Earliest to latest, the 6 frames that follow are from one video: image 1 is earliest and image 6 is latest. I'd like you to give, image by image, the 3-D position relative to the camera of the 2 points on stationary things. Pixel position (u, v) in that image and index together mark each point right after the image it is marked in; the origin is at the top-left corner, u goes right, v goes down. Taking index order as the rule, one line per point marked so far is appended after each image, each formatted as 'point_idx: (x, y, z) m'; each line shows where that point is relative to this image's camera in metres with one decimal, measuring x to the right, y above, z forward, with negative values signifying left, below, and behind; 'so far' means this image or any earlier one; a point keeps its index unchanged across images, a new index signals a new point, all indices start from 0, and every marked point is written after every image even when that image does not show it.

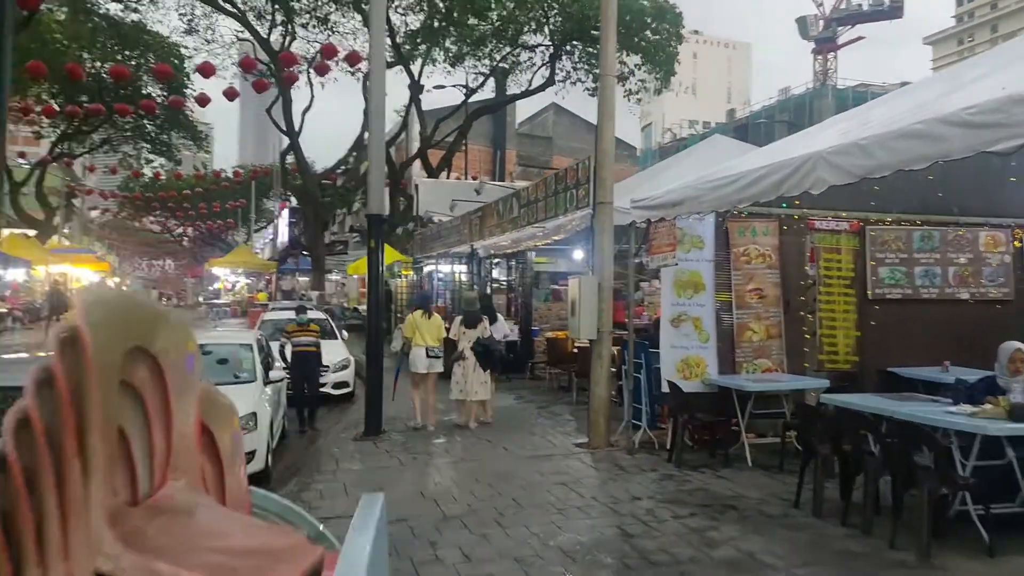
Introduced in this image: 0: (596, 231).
0: (+1.0, +0.7, +9.3) m
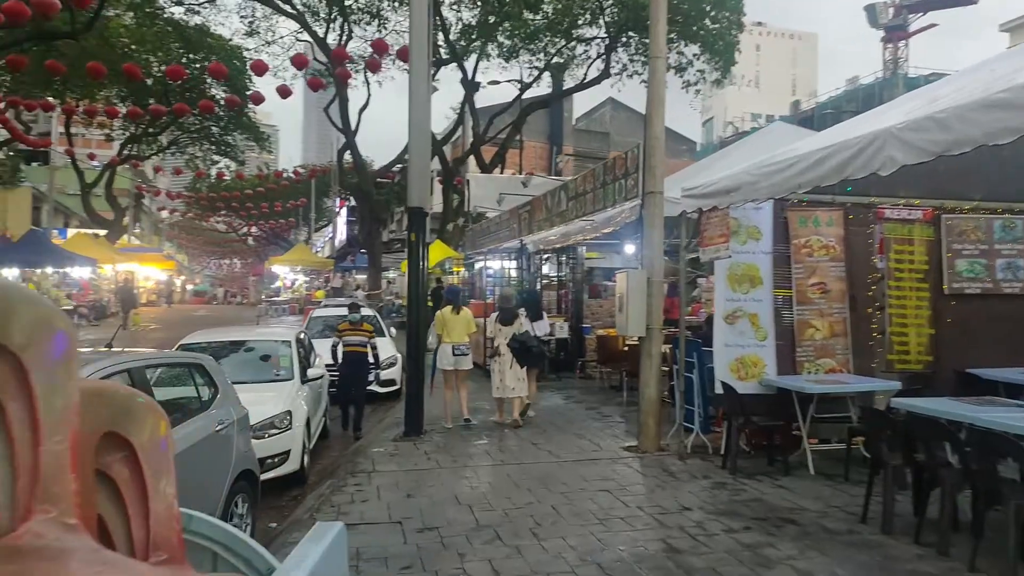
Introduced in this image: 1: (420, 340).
0: (+1.4, +0.7, +8.8) m
1: (-1.1, -0.6, +9.6) m
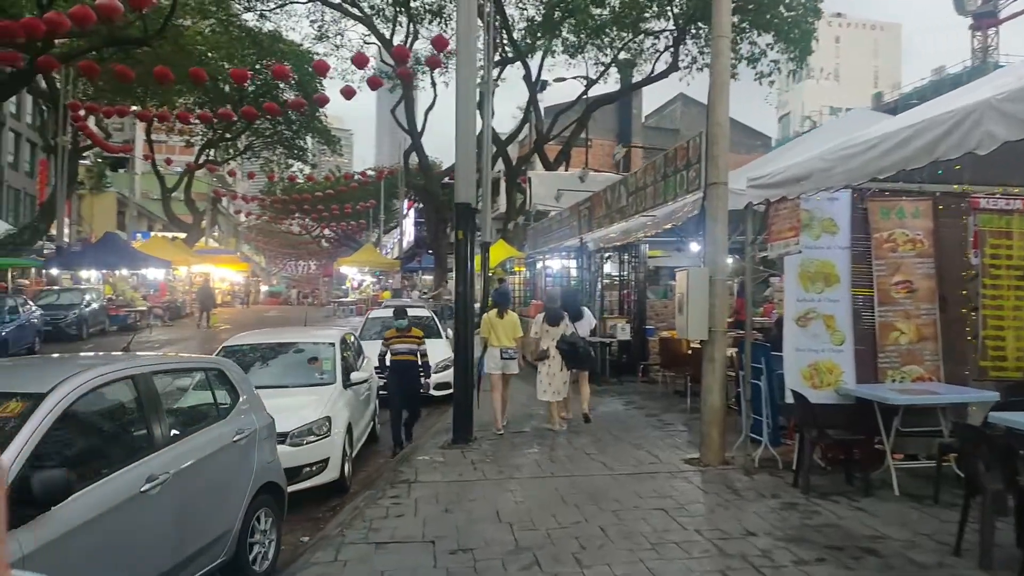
0: (+2.0, +0.7, +8.1) m
1: (-0.5, -0.6, +9.2) m
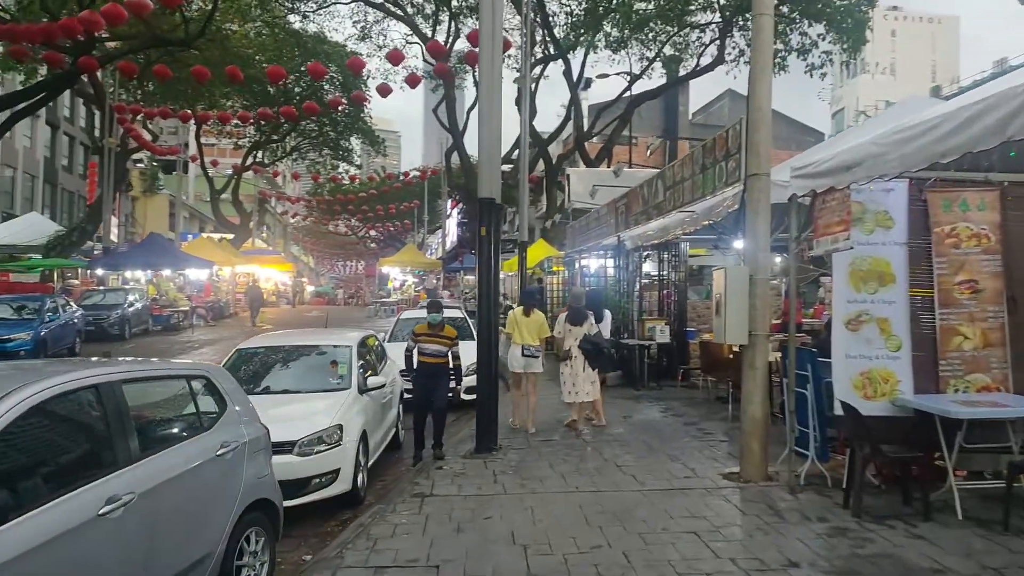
0: (+2.2, +0.7, +7.4) m
1: (-0.2, -0.6, +8.7) m
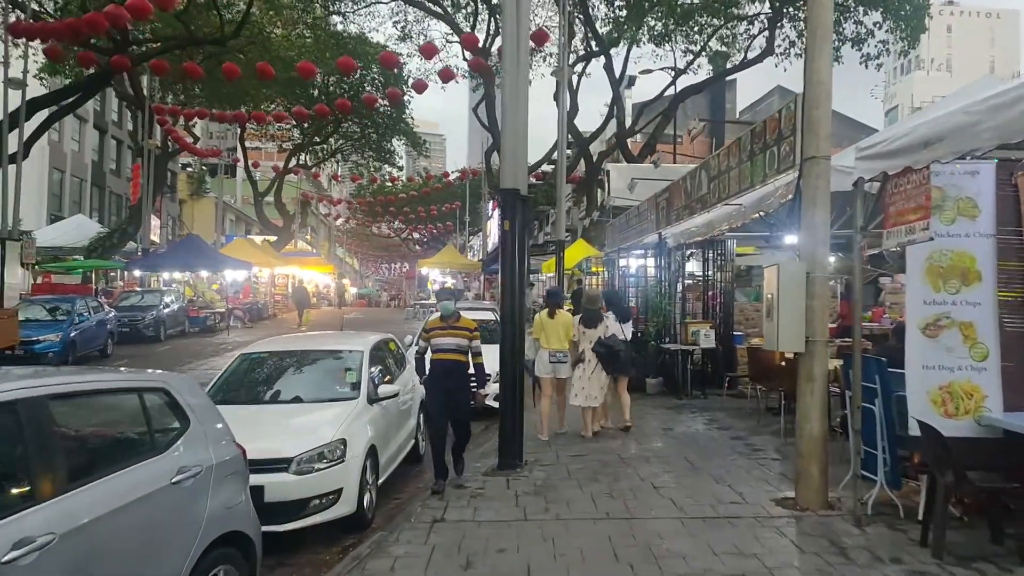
0: (+2.4, +0.7, +6.5) m
1: (0.0, -0.6, +7.9) m
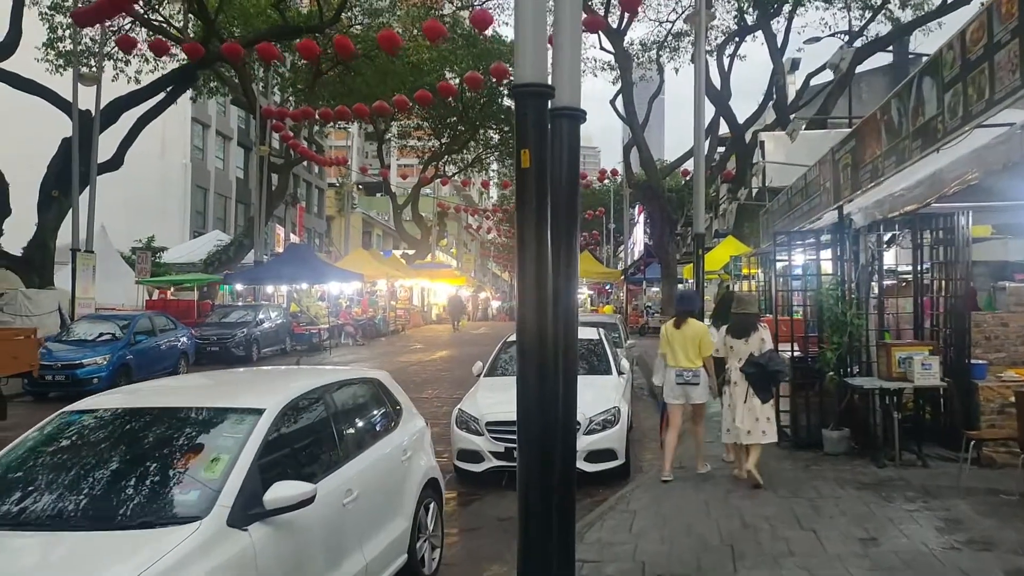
0: (+2.2, +0.8, +2.2) m
1: (+0.2, -0.6, +3.9) m
